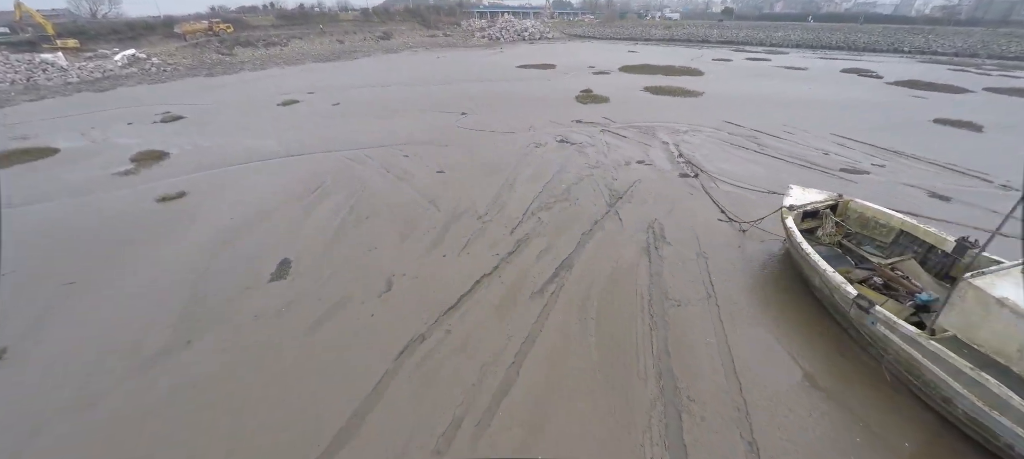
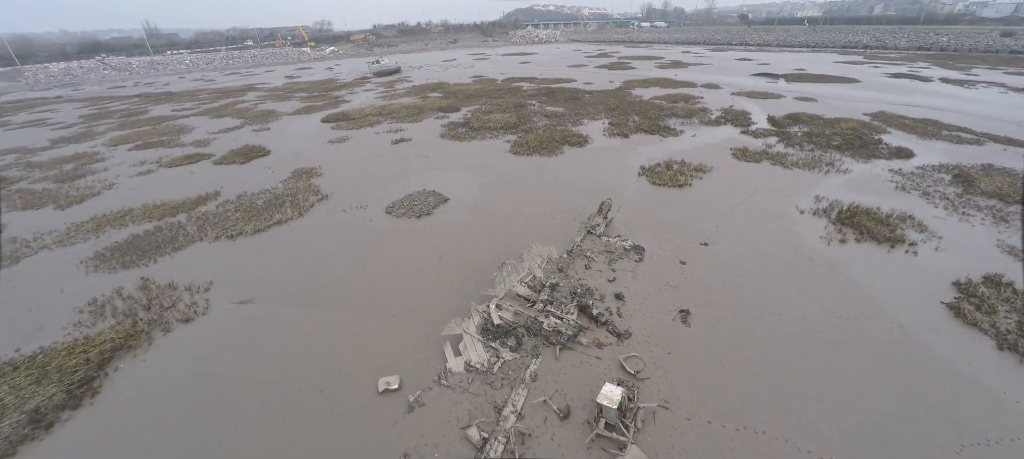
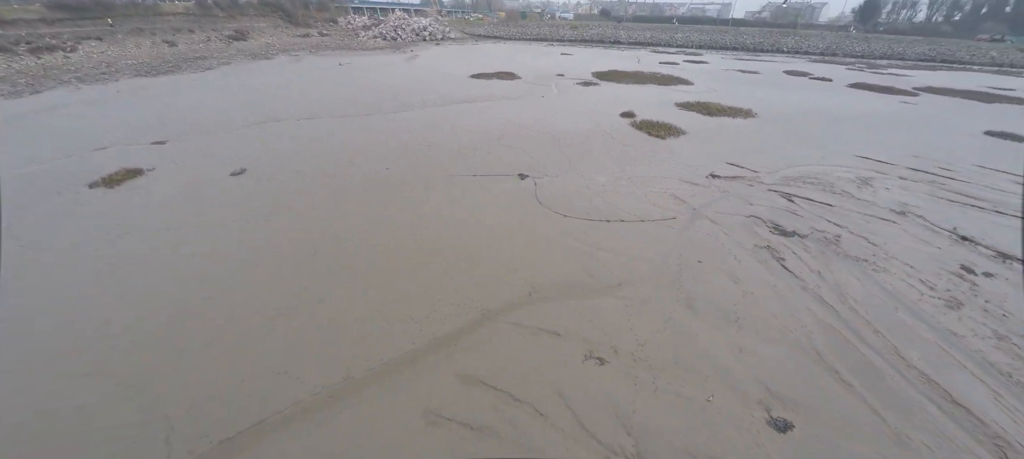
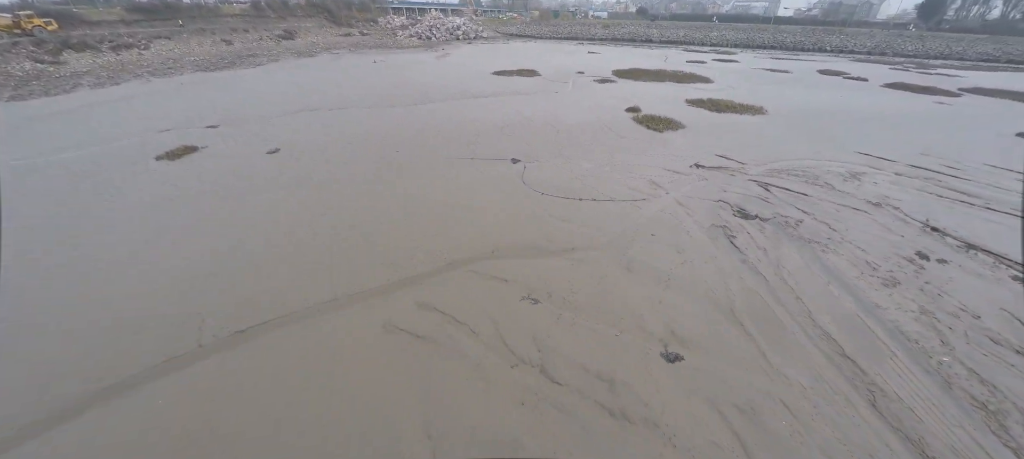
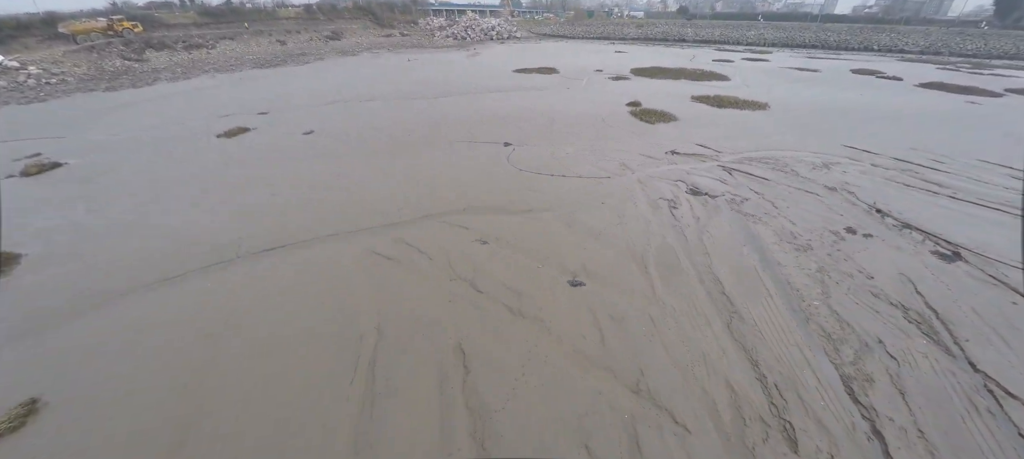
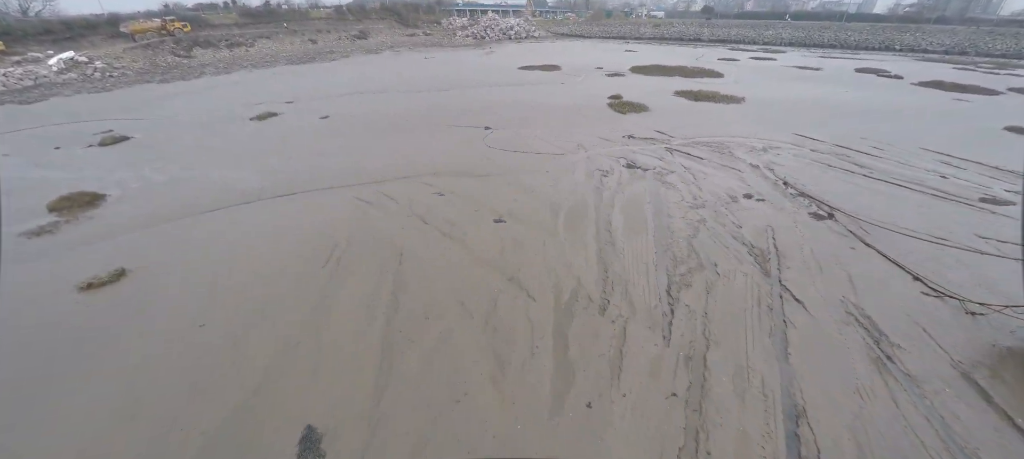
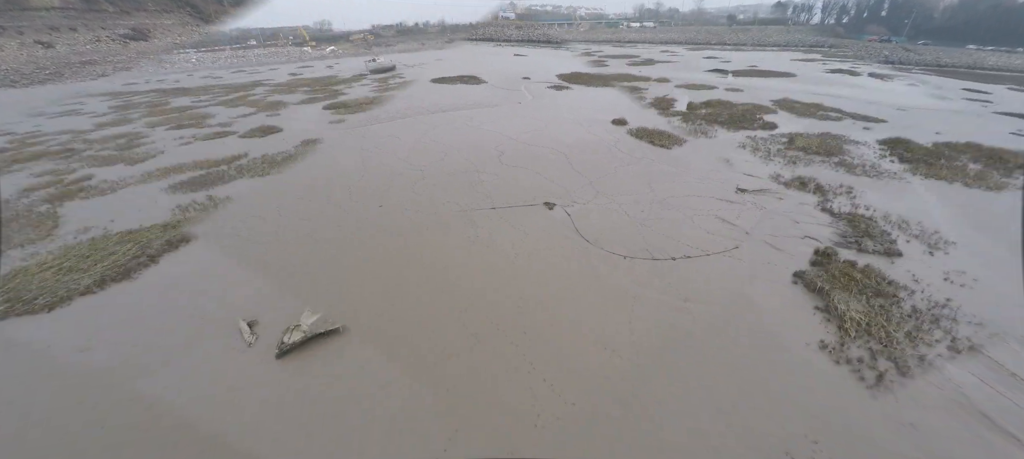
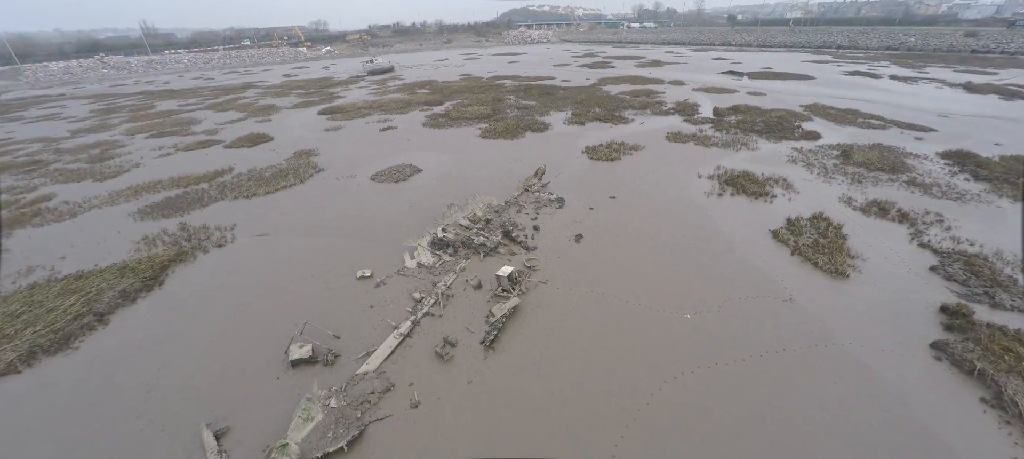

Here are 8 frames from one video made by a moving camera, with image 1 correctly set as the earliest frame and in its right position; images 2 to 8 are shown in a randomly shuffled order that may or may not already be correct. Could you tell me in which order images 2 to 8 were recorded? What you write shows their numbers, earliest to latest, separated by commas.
6, 5, 4, 3, 7, 8, 2
